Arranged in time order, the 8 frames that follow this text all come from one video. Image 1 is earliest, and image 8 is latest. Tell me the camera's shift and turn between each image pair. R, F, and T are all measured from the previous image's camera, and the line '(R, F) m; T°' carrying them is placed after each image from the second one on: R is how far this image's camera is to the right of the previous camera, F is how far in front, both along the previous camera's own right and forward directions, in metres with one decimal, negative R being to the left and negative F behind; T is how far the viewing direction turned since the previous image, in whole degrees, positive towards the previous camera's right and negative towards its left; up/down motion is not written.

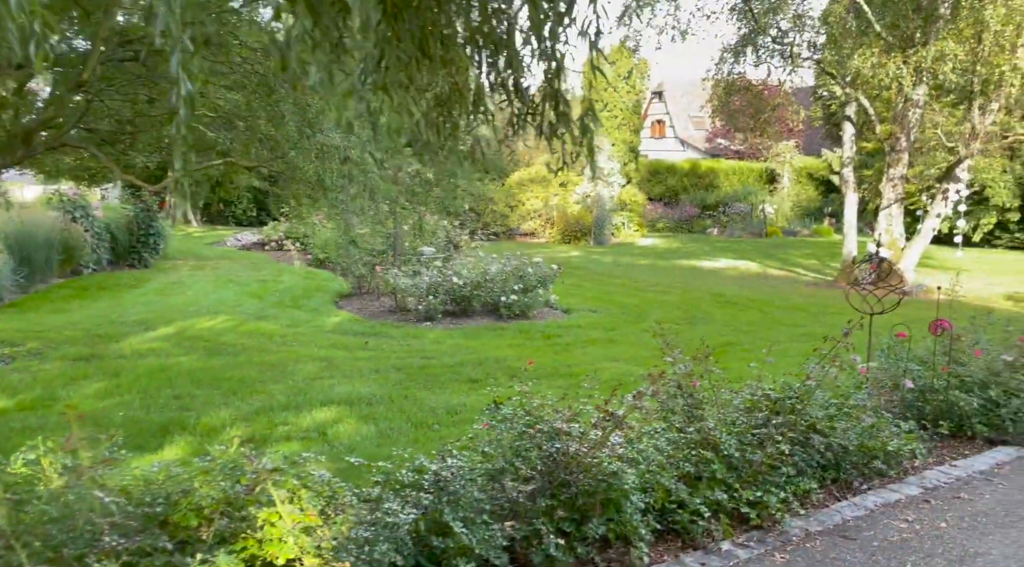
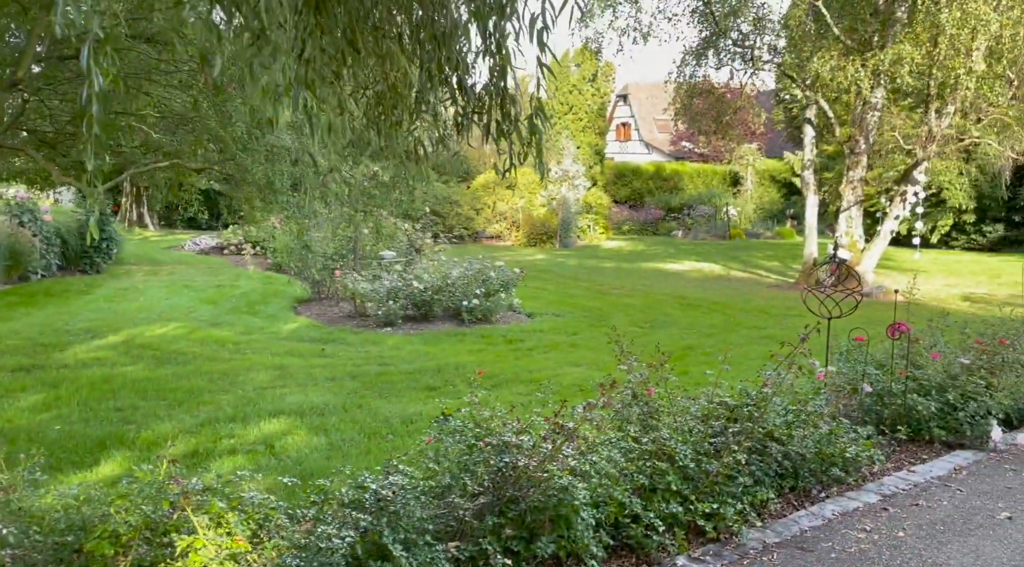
(+0.1, +0.1) m; +2°
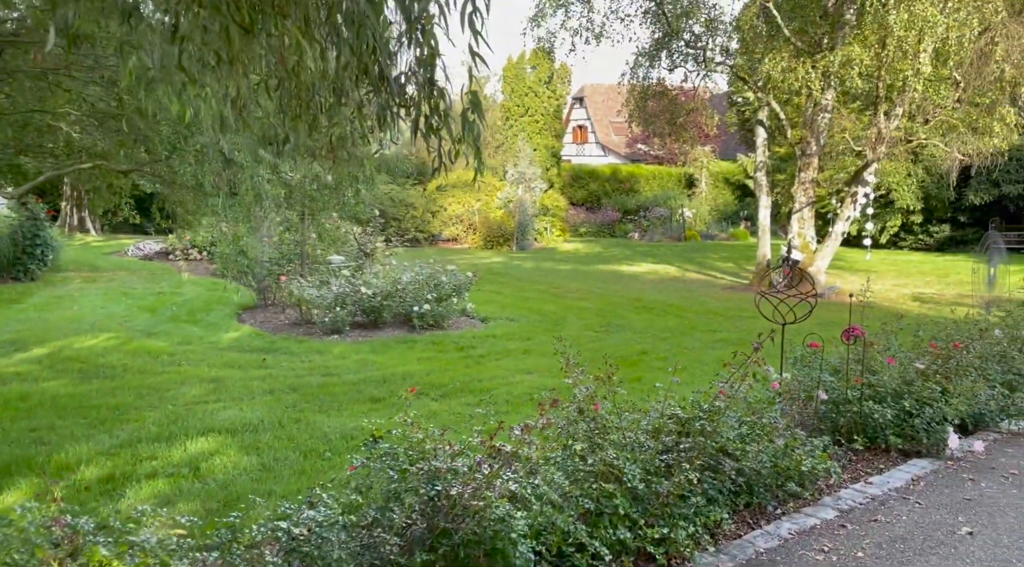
(+0.1, +0.2) m; +3°
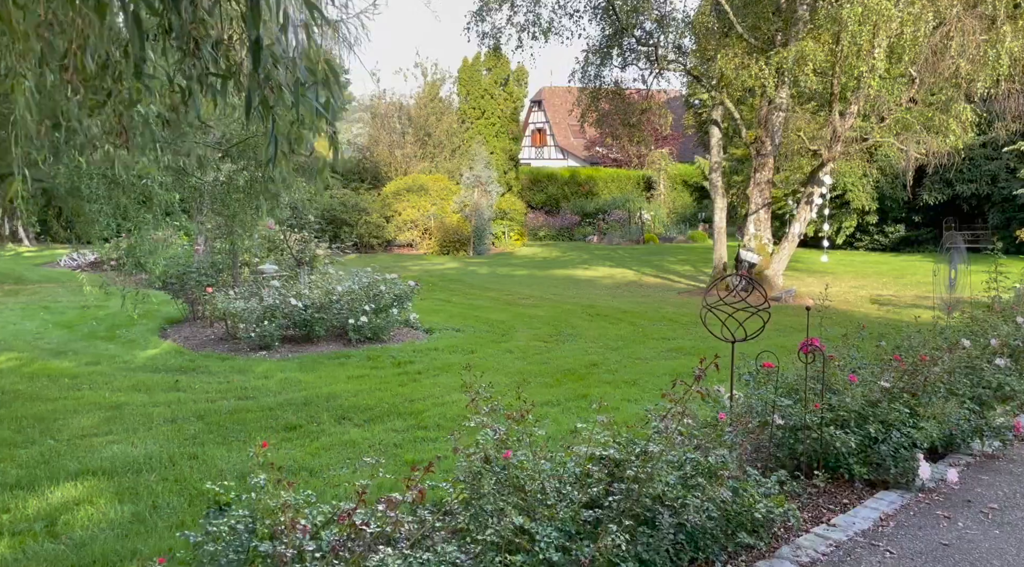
(+0.2, +0.5) m; +2°
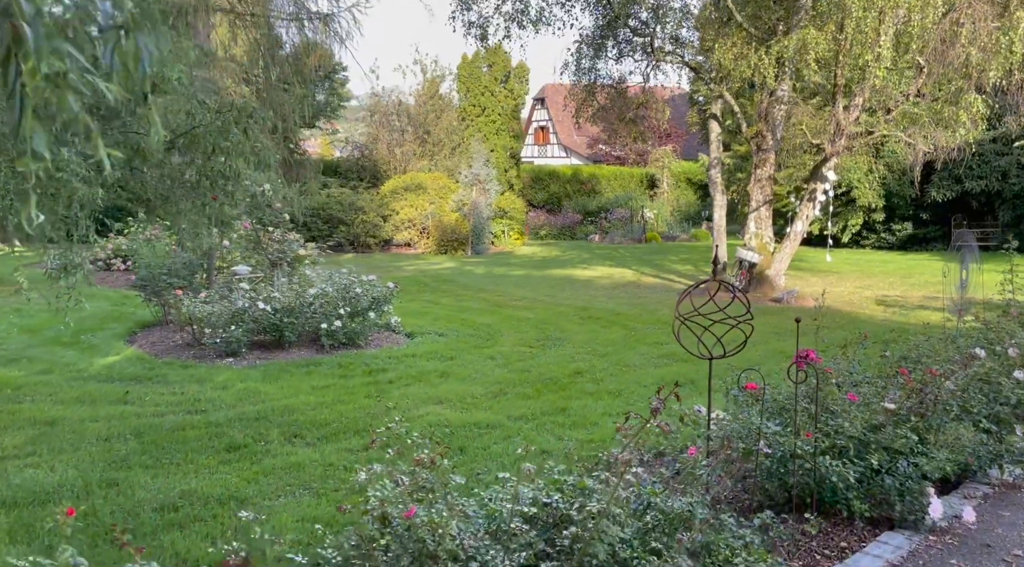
(+0.2, +0.5) m; 0°
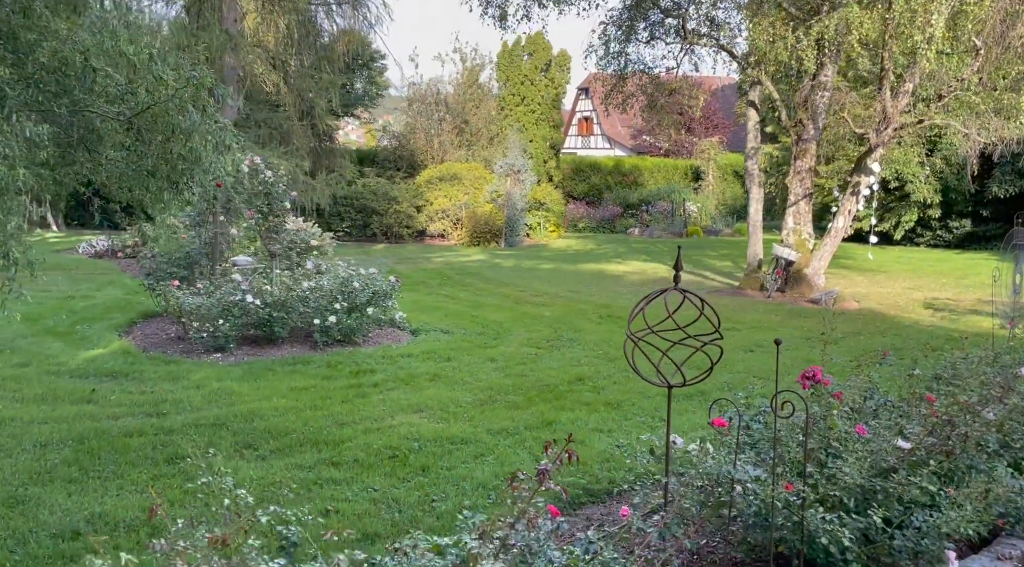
(+0.3, +0.5) m; -3°
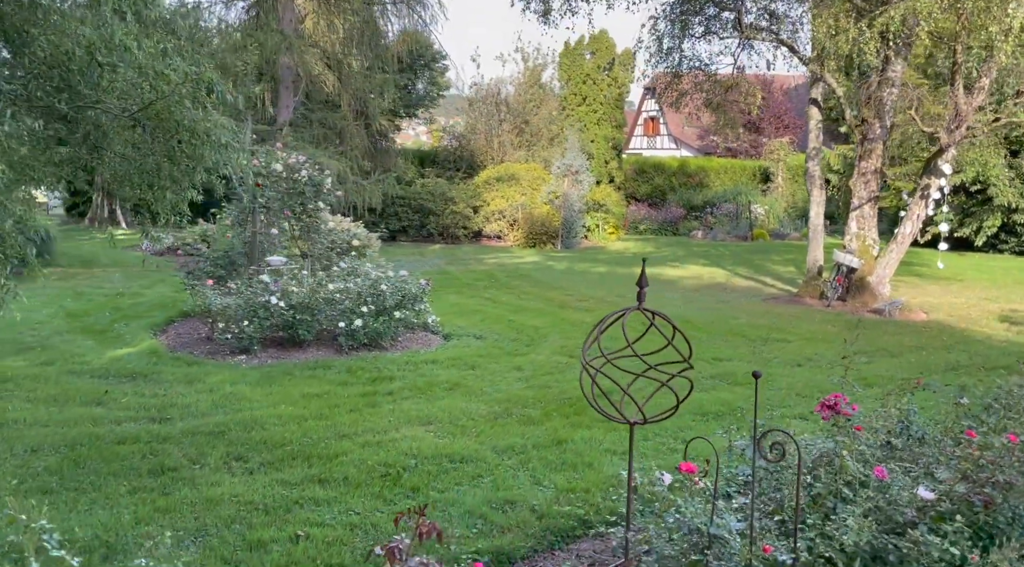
(+0.3, +0.3) m; -4°
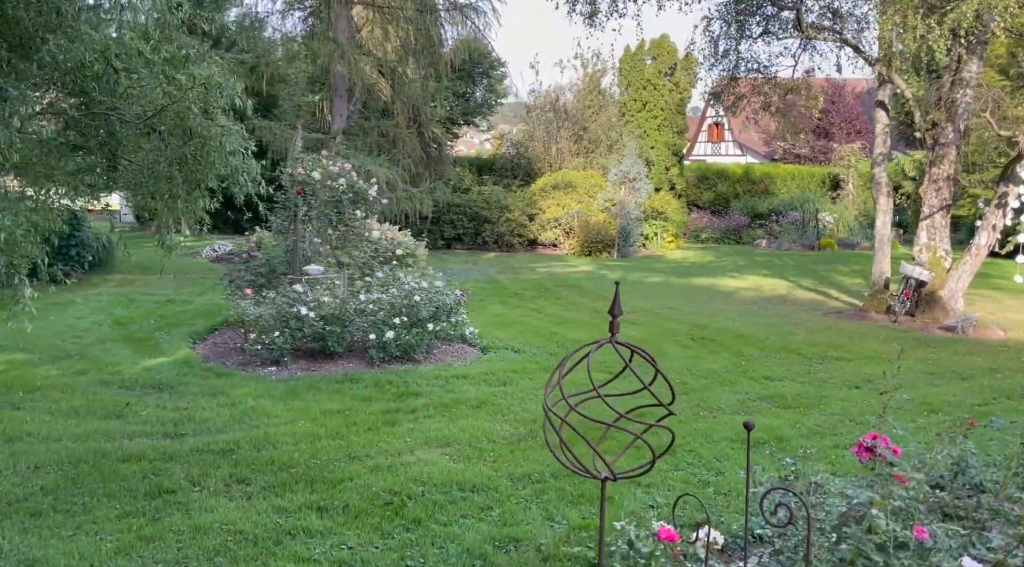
(+0.2, +0.3) m; -4°
